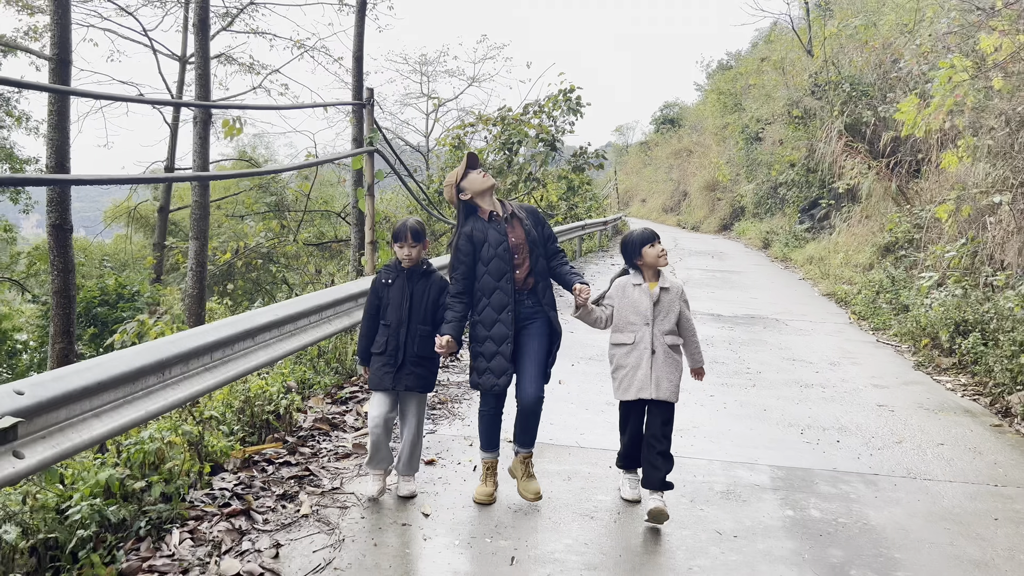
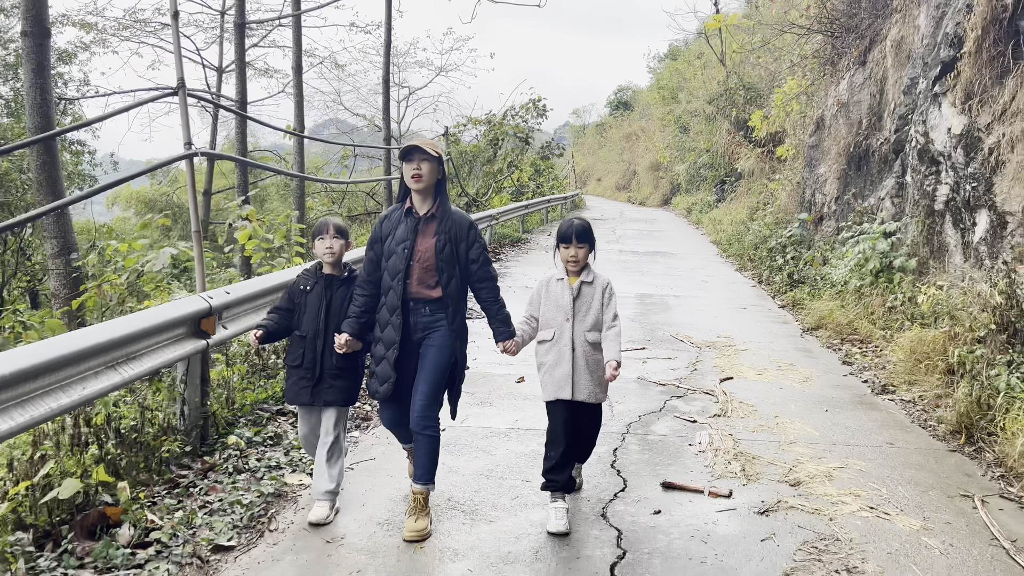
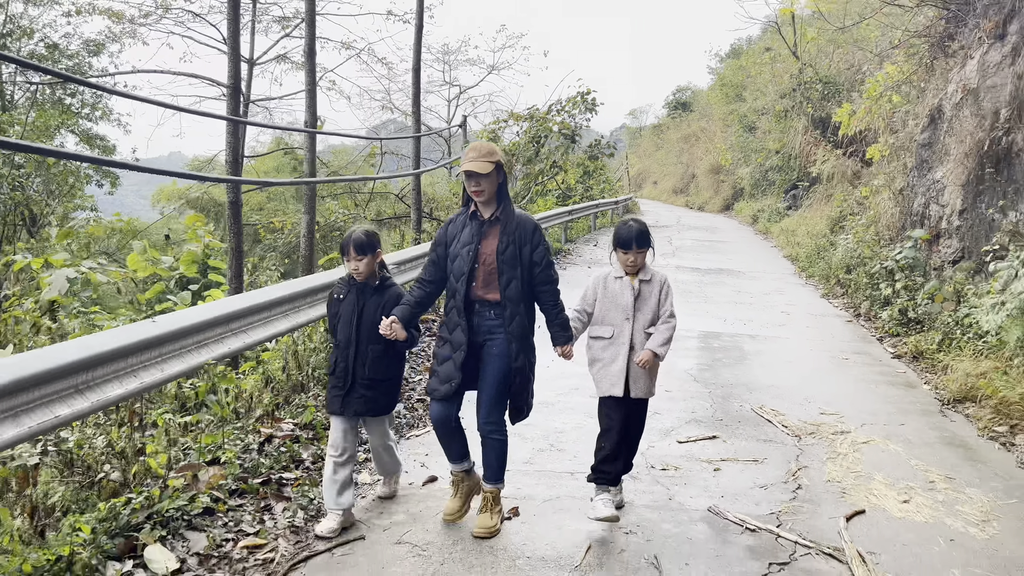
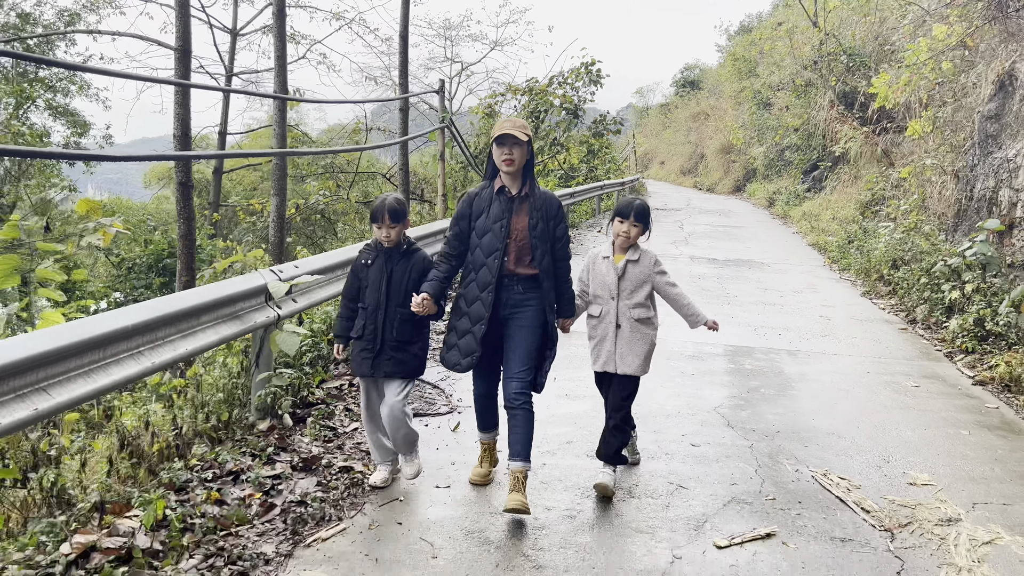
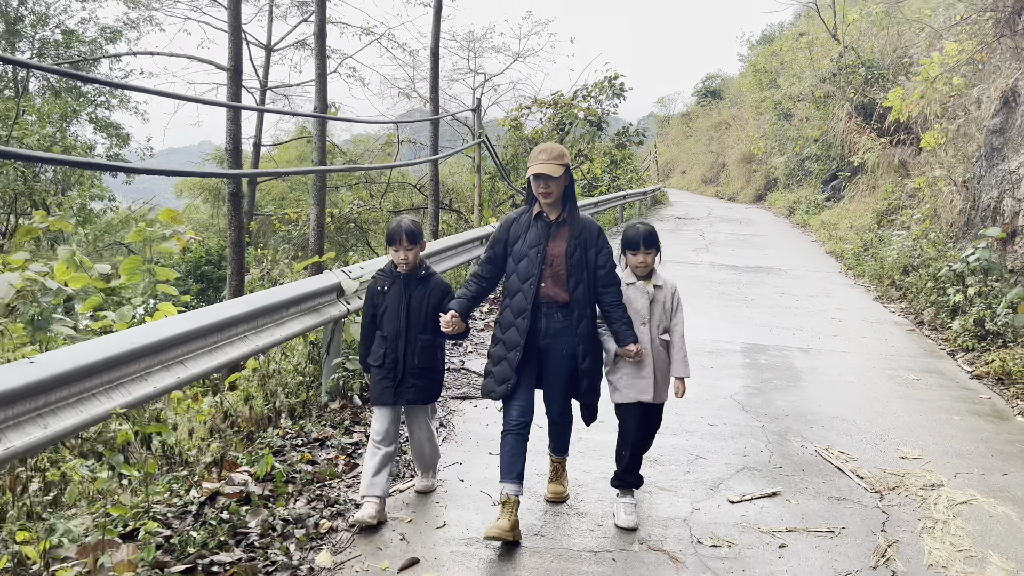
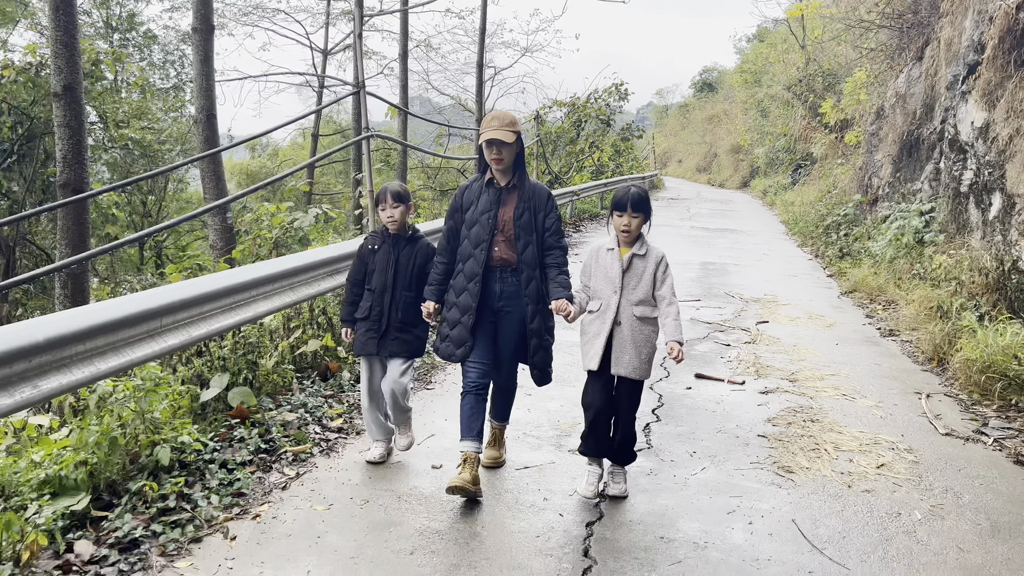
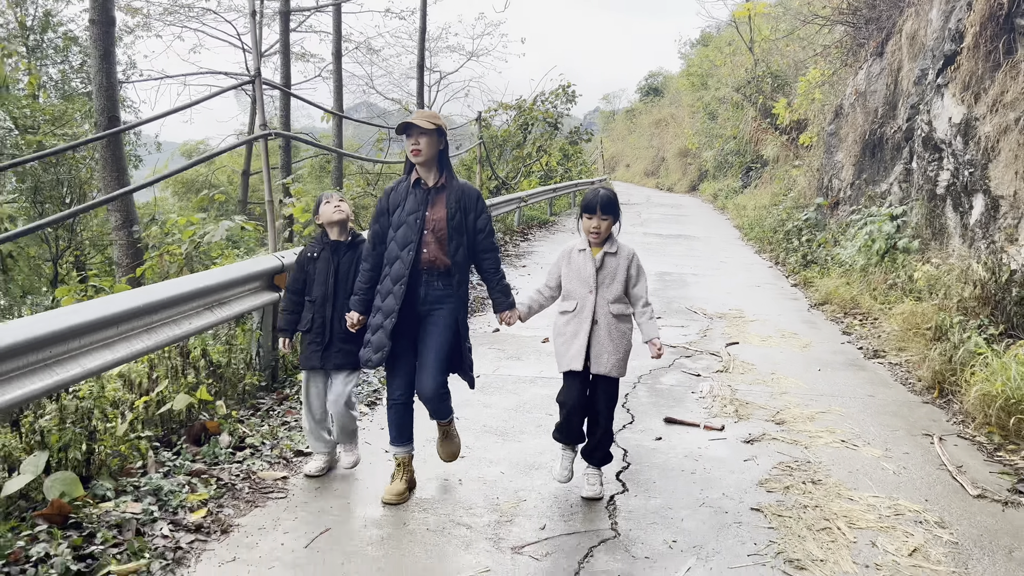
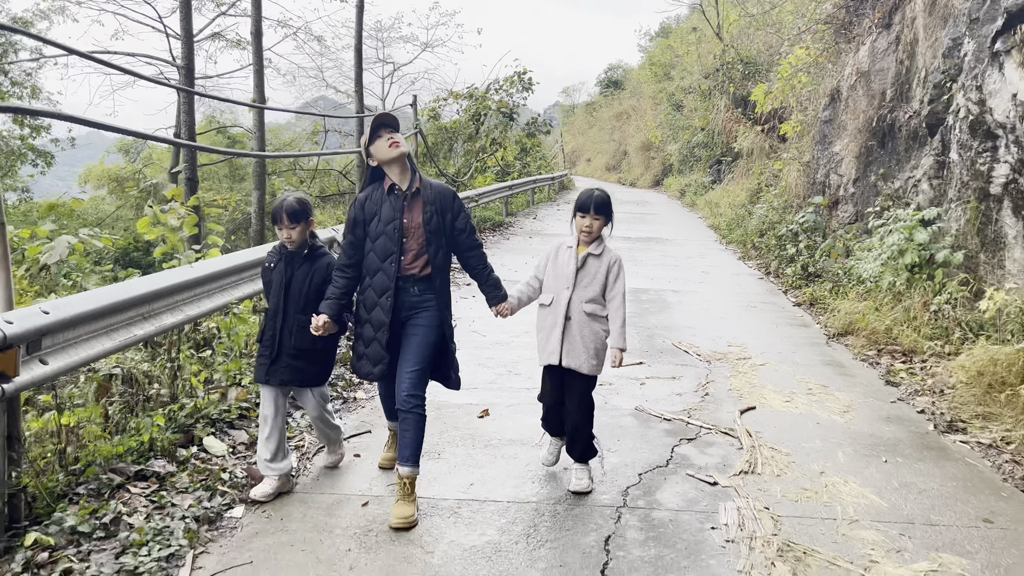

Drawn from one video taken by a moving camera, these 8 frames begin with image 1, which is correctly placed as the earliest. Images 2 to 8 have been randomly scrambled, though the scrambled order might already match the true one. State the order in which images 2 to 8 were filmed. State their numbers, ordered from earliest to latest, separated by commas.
4, 5, 3, 8, 2, 7, 6
